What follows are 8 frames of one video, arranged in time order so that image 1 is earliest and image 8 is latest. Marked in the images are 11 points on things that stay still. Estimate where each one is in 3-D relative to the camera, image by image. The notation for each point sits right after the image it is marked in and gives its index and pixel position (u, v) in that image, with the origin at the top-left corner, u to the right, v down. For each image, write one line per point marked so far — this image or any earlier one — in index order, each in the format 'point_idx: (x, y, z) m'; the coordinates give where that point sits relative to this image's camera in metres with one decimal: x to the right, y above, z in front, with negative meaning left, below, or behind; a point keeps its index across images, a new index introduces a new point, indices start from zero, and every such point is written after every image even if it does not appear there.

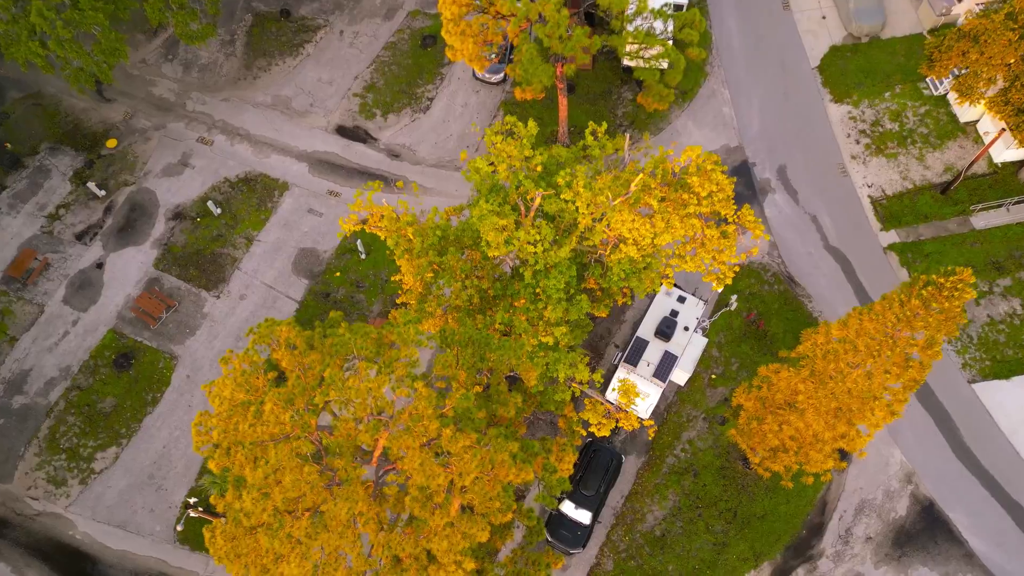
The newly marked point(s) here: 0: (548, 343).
0: (+1.1, -1.8, +13.2) m
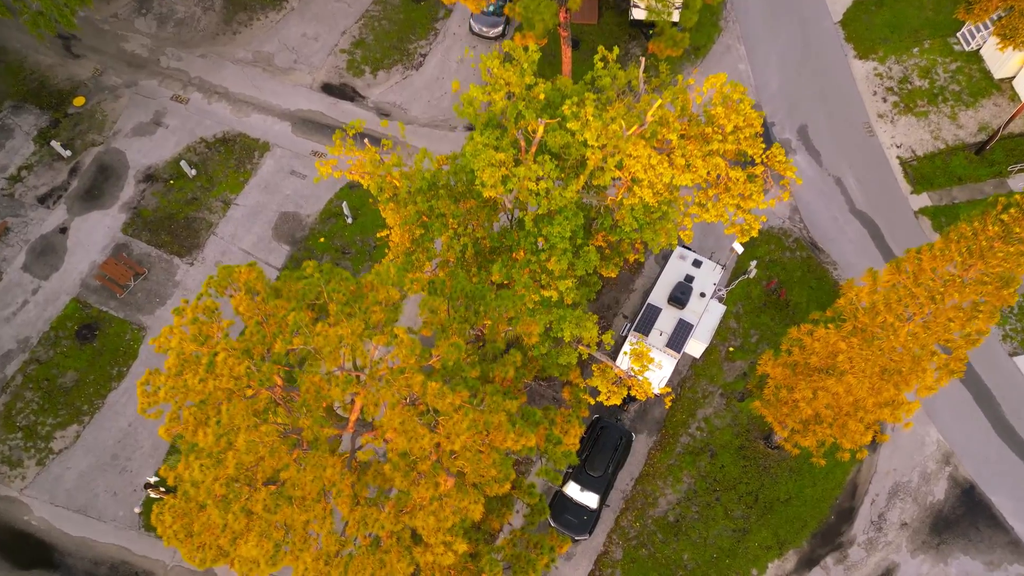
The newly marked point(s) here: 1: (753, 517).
0: (+1.1, -0.3, +11.6) m
1: (+8.7, -8.3, +15.2) m
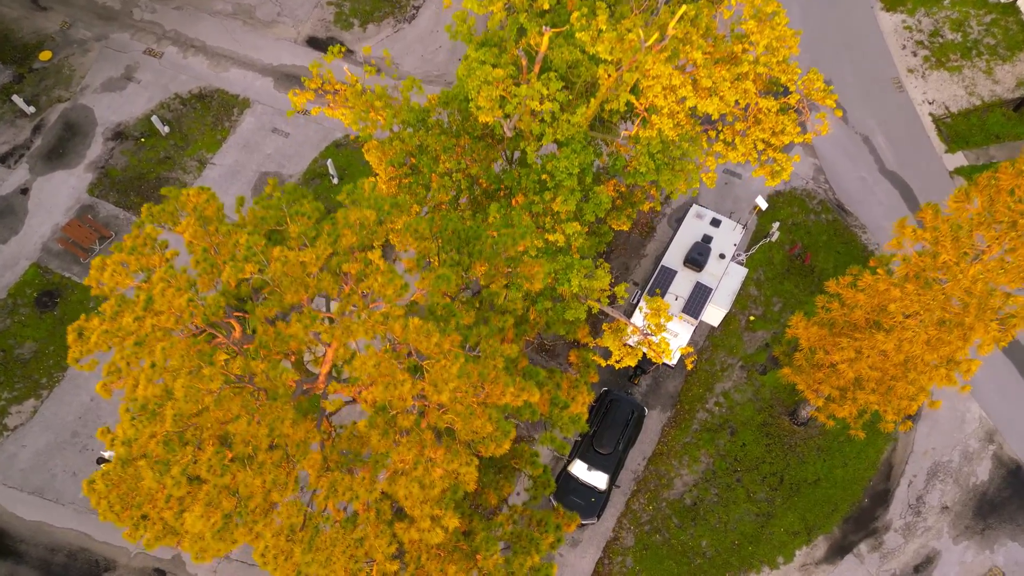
0: (+1.1, +1.0, +10.2) m
1: (+8.7, -7.0, +13.8) m
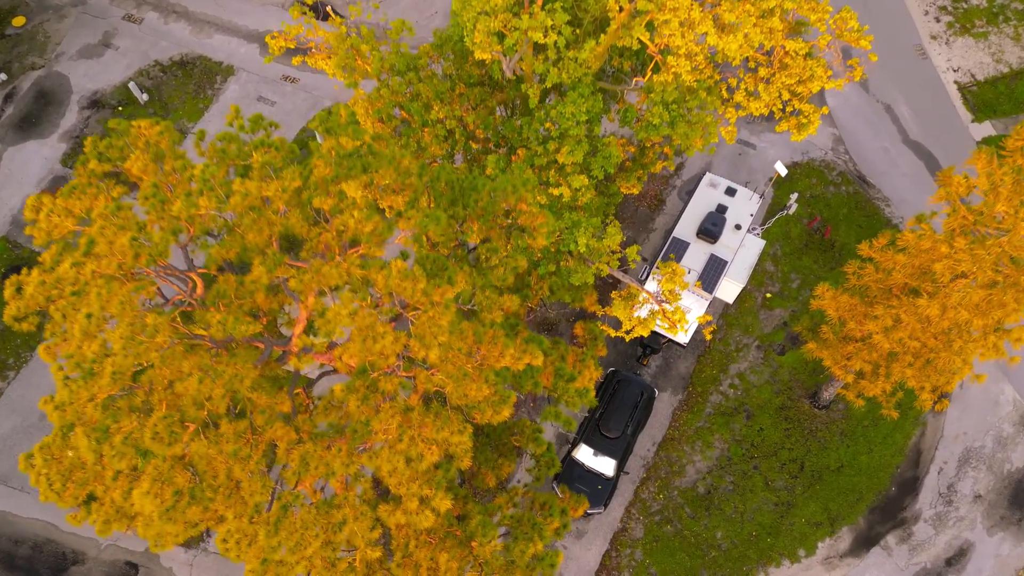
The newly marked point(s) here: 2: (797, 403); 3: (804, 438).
0: (+1.1, +1.8, +9.2) m
1: (+8.7, -6.1, +12.8) m
2: (+9.1, -3.7, +13.4) m
3: (+9.1, -4.7, +13.1) m
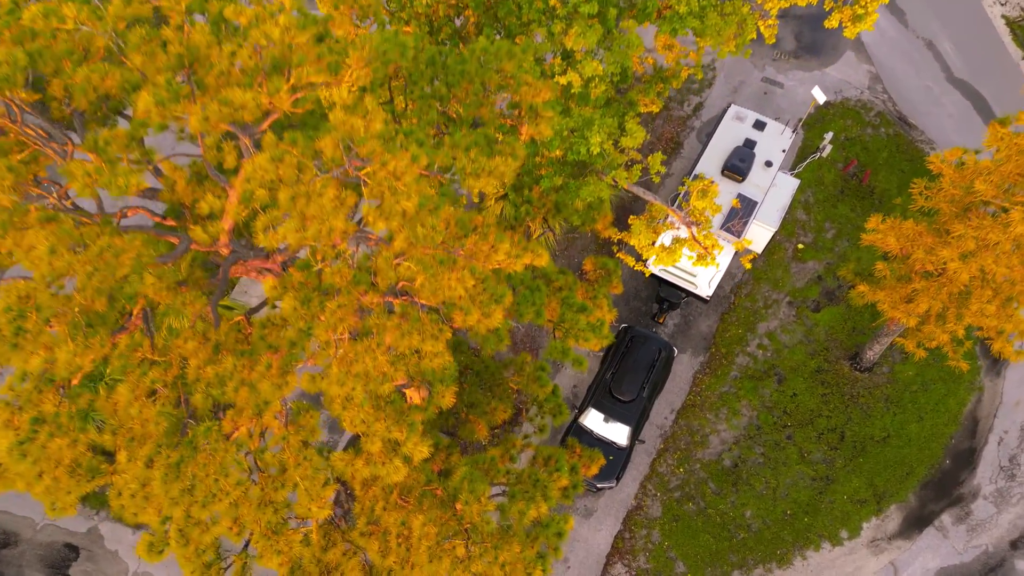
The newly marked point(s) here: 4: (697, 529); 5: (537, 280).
0: (+1.1, +3.3, +7.5) m
1: (+8.7, -4.6, +11.2) m
2: (+9.0, -2.1, +11.7) m
3: (+9.1, -3.2, +11.5) m
4: (+4.8, -6.2, +10.8) m
5: (+0.4, +0.1, +6.7) m
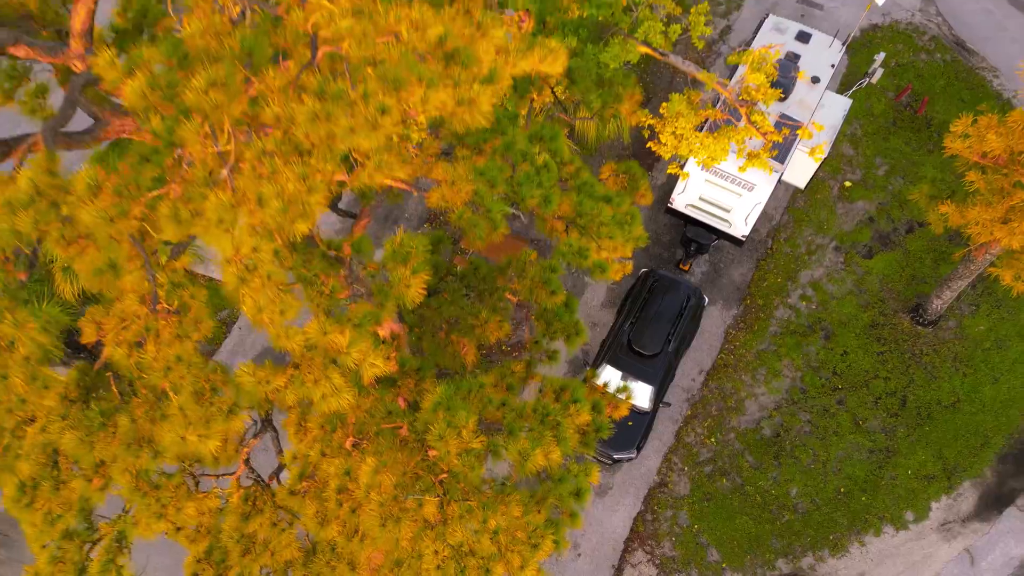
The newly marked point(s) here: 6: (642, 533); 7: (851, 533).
0: (+1.1, +4.8, +5.8) m
1: (+8.7, -3.2, +9.4) m
2: (+9.0, -0.7, +10.0) m
3: (+9.0, -1.8, +9.7) m
4: (+4.8, -4.8, +9.1) m
5: (+0.4, +1.6, +4.9) m
6: (+2.8, -5.3, +9.0) m
7: (+7.2, -5.2, +8.9) m
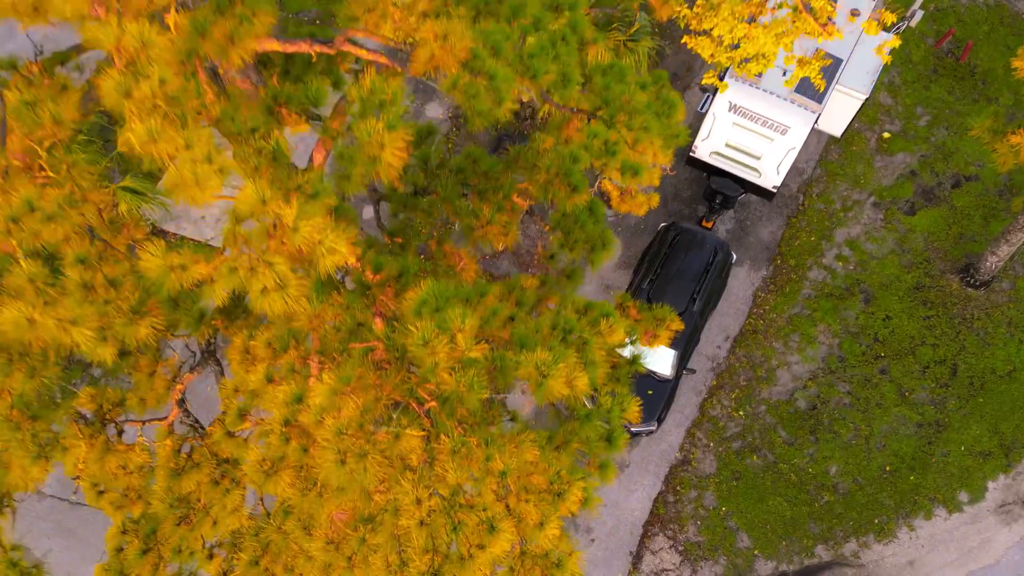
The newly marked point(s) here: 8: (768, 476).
0: (+1.1, +5.6, +4.8) m
1: (+8.8, -2.3, +8.4) m
2: (+9.1, +0.2, +9.0) m
3: (+9.1, -0.9, +8.7) m
4: (+4.8, -3.9, +8.1) m
5: (+0.5, +2.4, +4.0) m
6: (+2.9, -4.4, +8.1) m
7: (+7.3, -4.3, +8.0) m
8: (+5.0, -3.6, +8.2) m
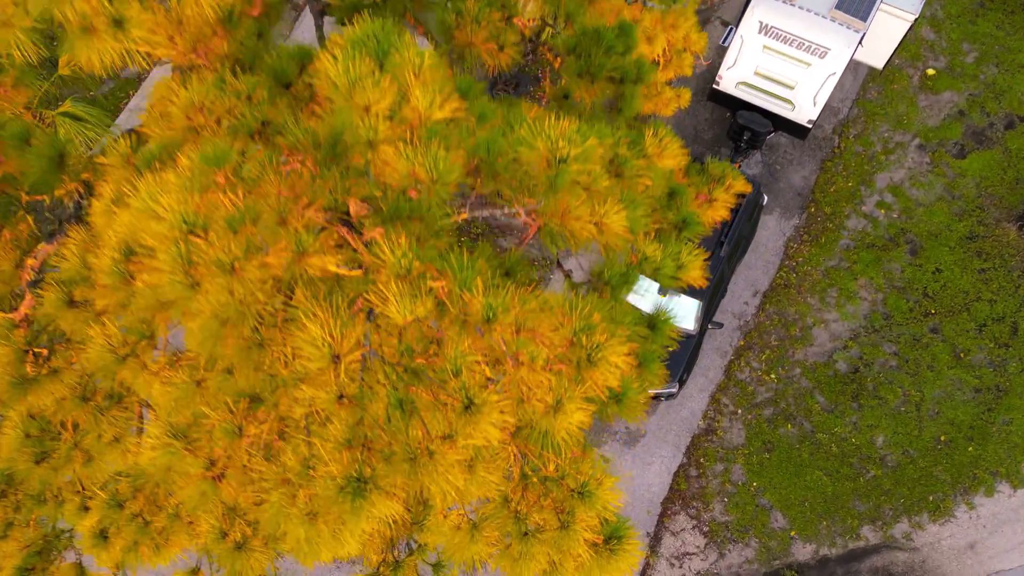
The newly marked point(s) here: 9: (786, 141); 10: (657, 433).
0: (+1.1, +6.6, +3.7) m
1: (+8.8, -1.3, +7.3) m
2: (+9.1, +1.1, +7.9) m
3: (+9.1, +0.1, +7.7) m
4: (+4.8, -2.9, +7.1) m
5: (+0.5, +3.4, +2.9) m
6: (+2.9, -3.4, +7.0) m
7: (+7.3, -3.4, +6.9) m
8: (+4.9, -2.7, +7.1) m
9: (+5.5, +2.9, +8.4) m
10: (+2.5, -2.5, +7.2) m
